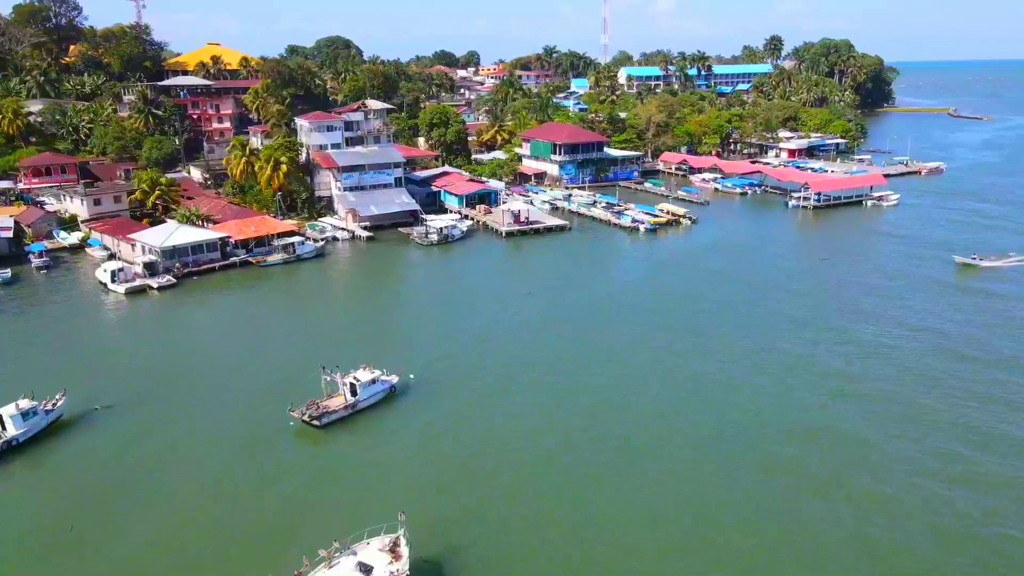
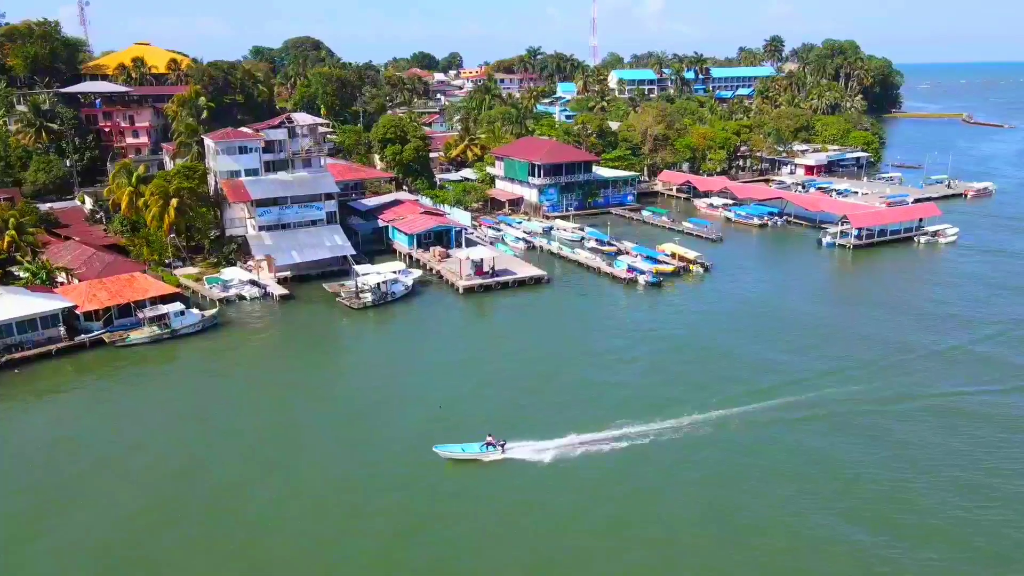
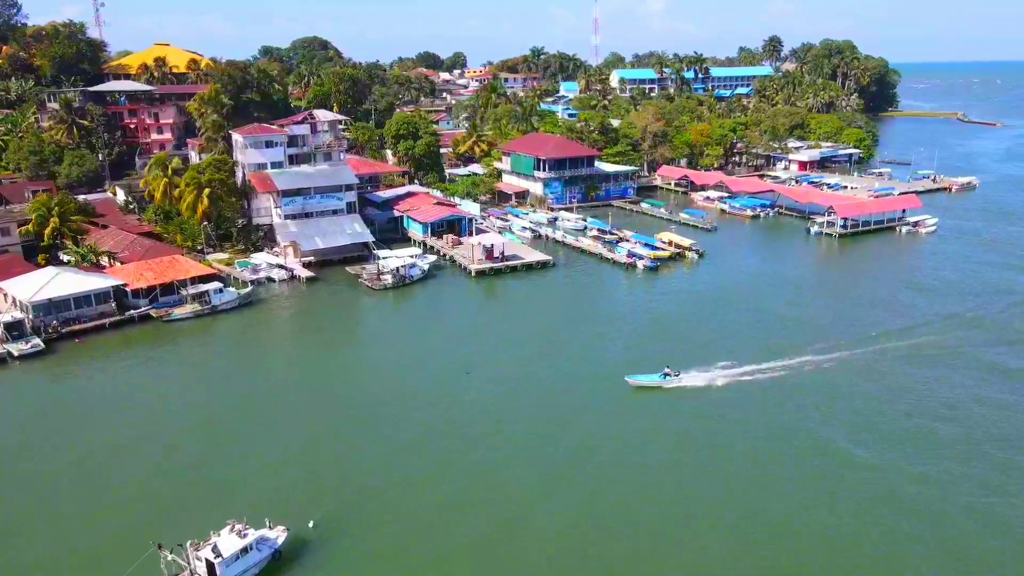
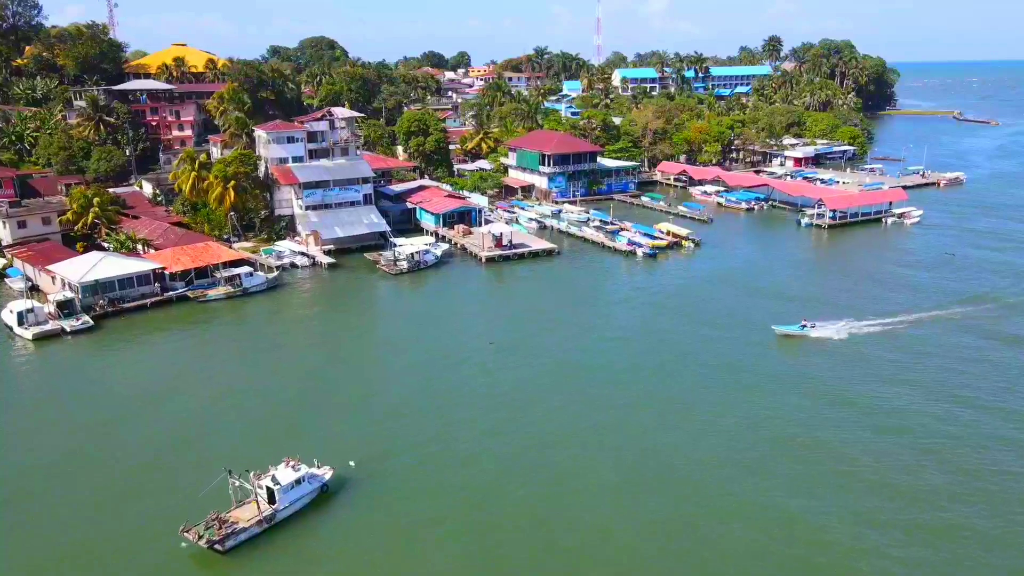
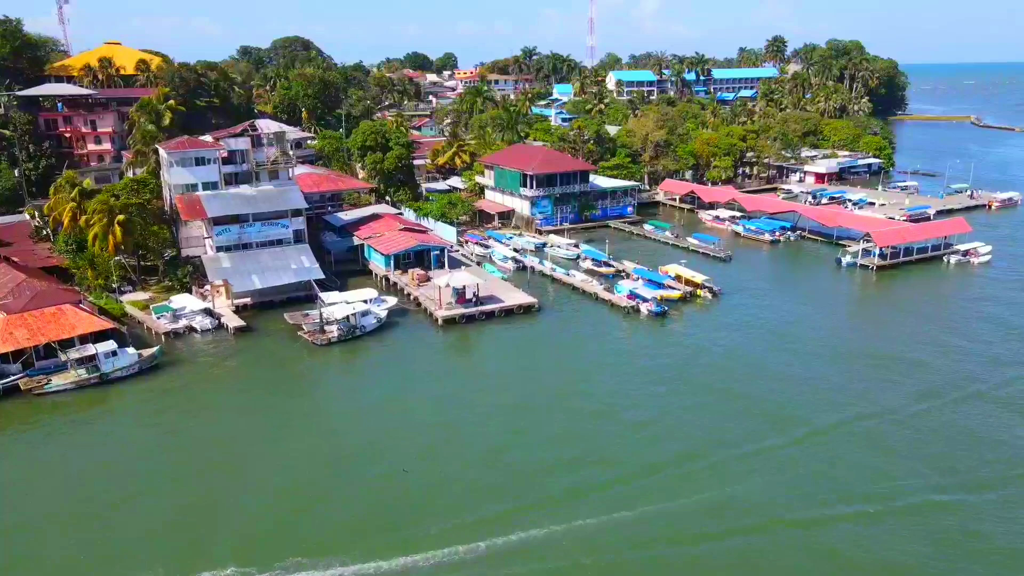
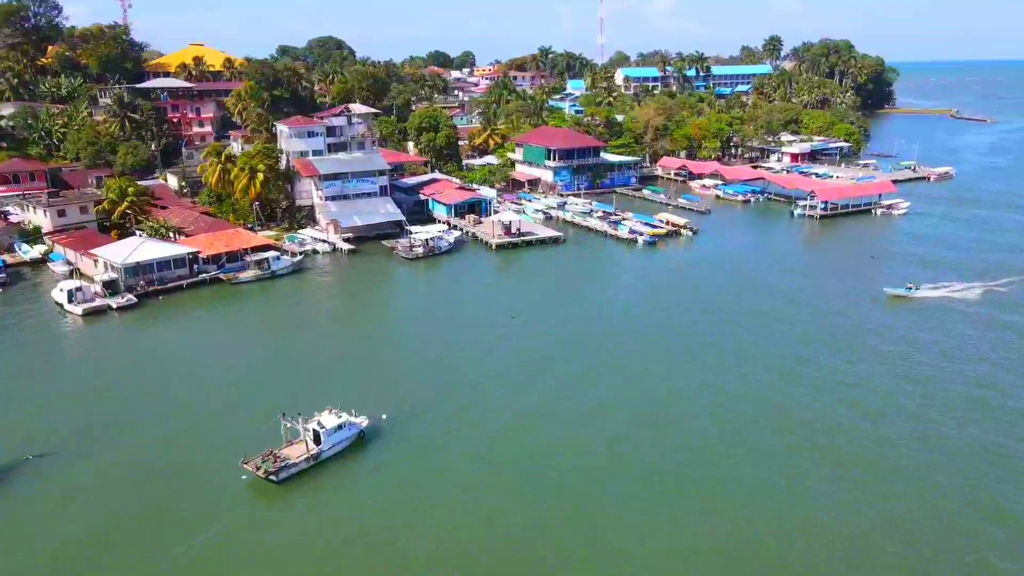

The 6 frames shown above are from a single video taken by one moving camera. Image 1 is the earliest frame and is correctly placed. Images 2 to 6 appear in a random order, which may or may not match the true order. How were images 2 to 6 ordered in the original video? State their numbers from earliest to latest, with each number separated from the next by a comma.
6, 4, 3, 2, 5
